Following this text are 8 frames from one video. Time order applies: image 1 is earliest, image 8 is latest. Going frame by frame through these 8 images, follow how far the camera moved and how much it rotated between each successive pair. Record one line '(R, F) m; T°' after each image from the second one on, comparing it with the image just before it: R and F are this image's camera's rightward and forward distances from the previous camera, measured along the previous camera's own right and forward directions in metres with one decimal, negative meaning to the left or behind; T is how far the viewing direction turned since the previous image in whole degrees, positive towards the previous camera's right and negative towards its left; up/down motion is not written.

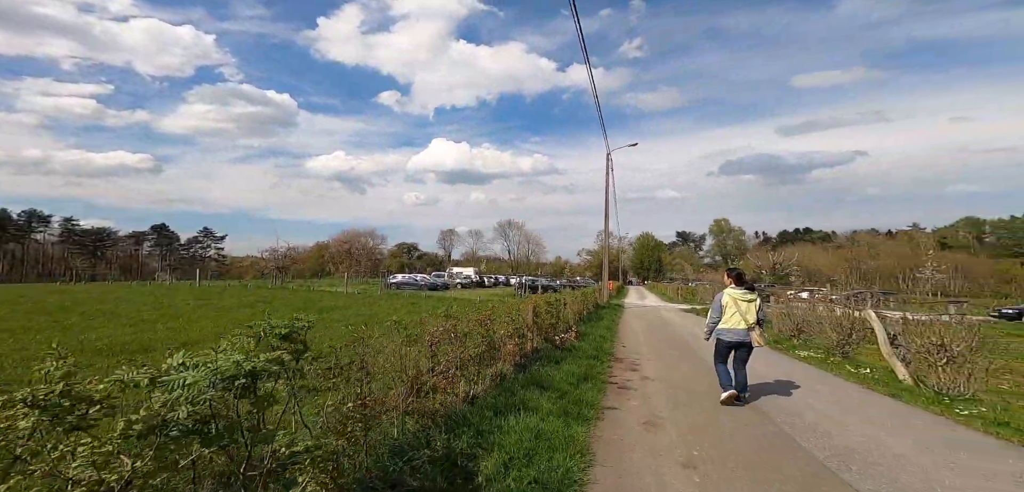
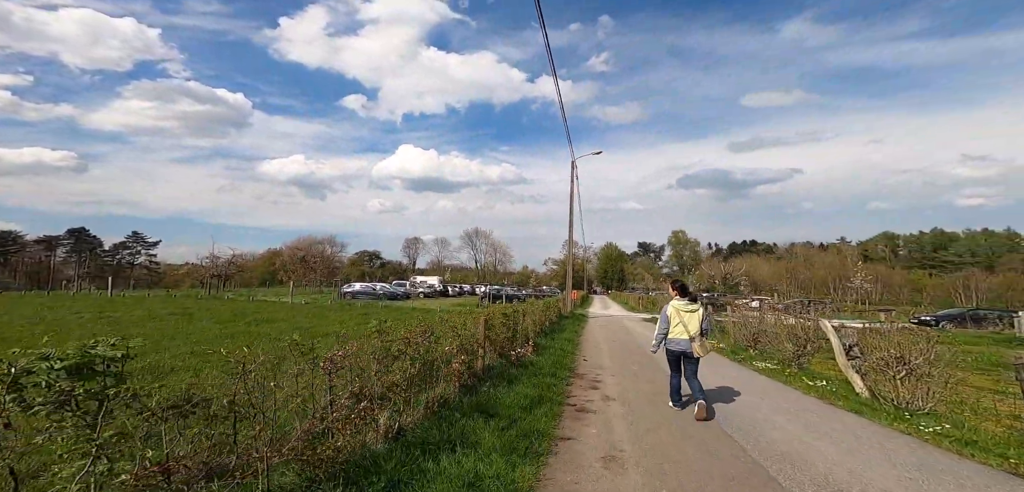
(+0.3, +0.9) m; +4°
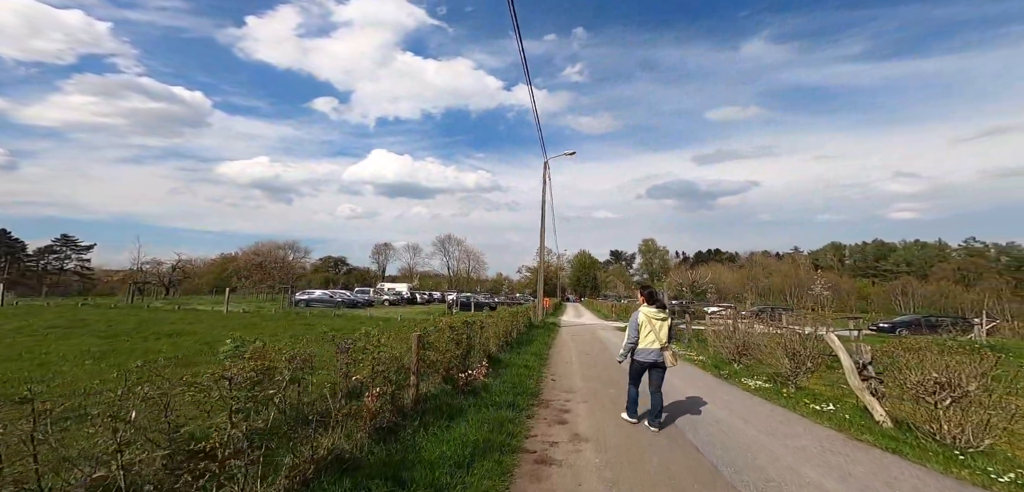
(+0.4, +1.8) m; +3°
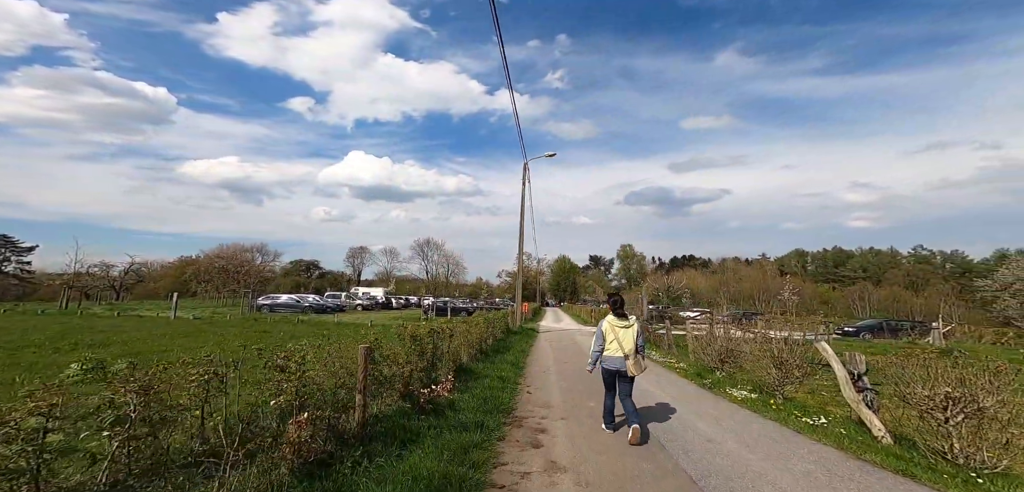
(+0.1, +0.9) m; +2°
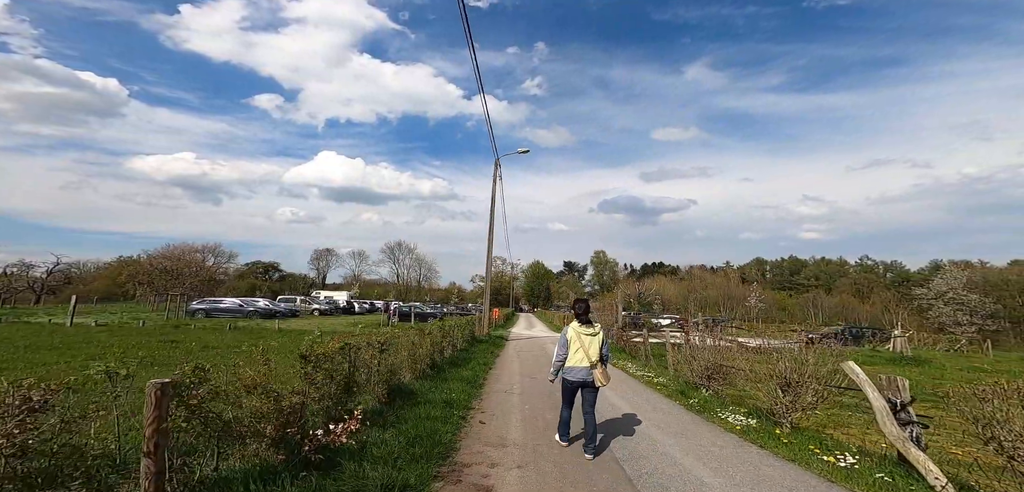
(+0.4, +2.0) m; +3°
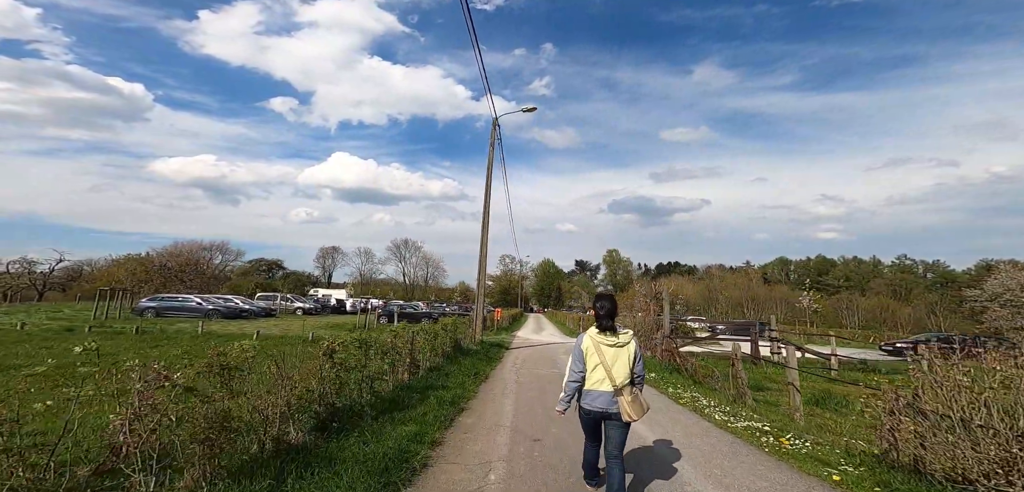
(+0.2, +3.9) m; -1°
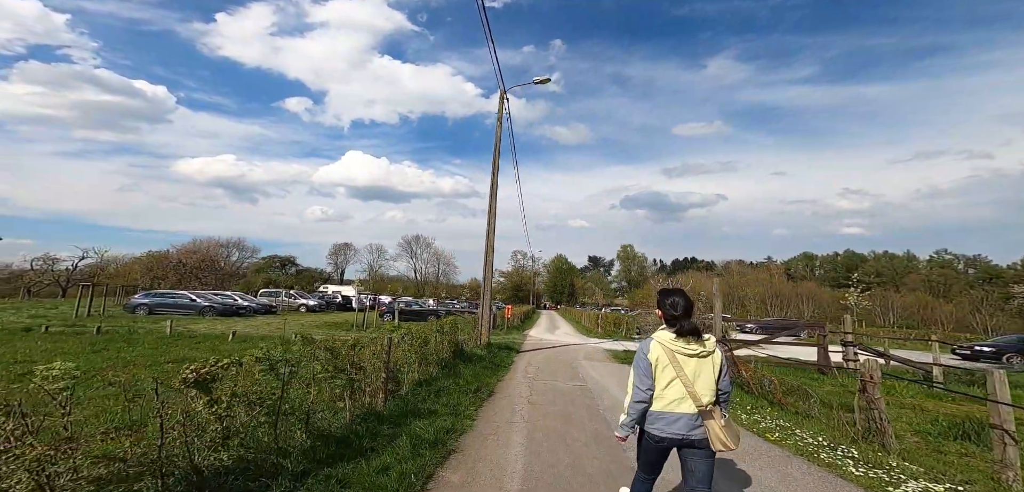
(0.0, +1.5) m; -1°
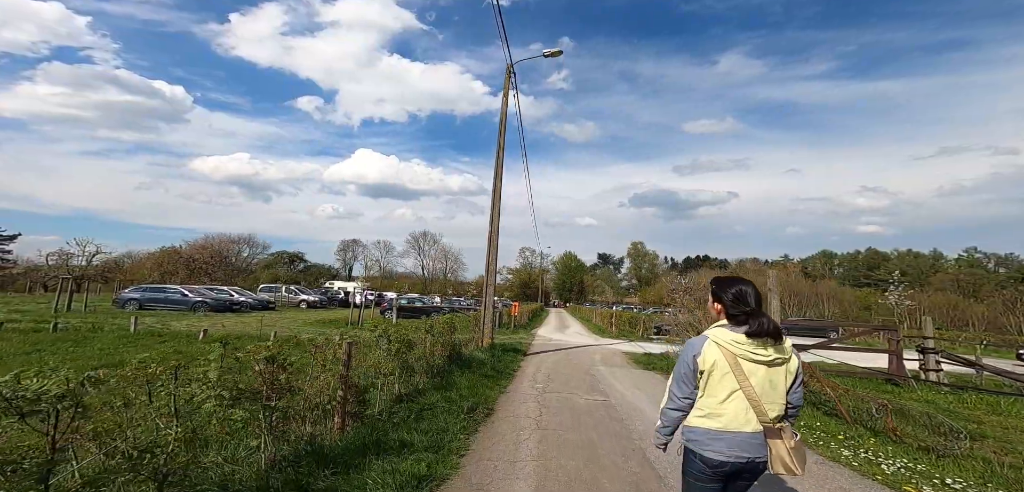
(0.0, +1.2) m; -1°
